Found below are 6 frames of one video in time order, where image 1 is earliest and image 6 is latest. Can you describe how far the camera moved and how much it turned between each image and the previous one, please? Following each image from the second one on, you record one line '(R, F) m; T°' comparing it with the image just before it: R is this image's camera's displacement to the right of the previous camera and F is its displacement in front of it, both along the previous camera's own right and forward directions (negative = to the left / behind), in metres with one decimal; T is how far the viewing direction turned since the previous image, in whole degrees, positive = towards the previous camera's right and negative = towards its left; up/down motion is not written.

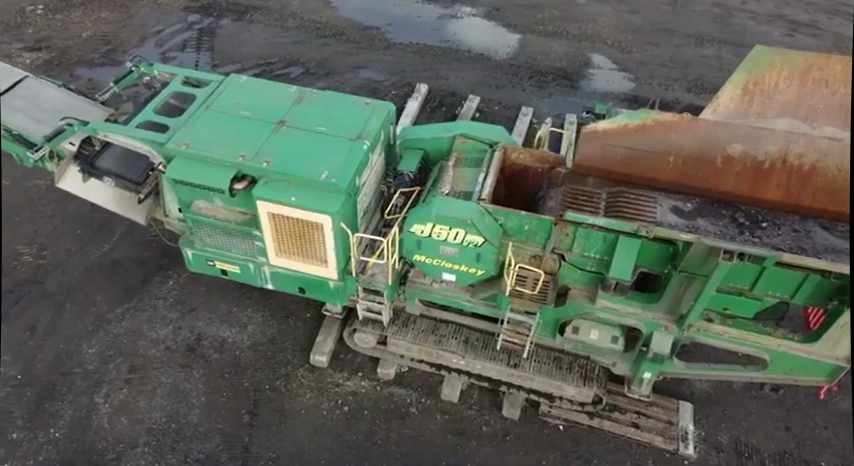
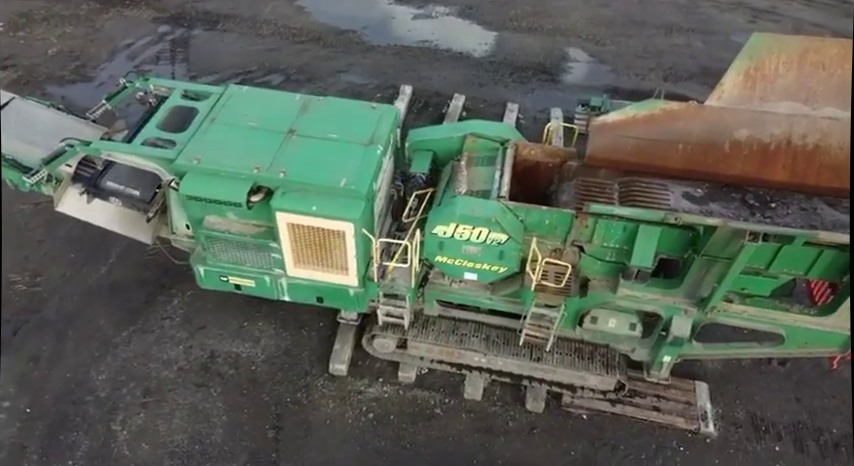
(-0.4, 0.0) m; +3°
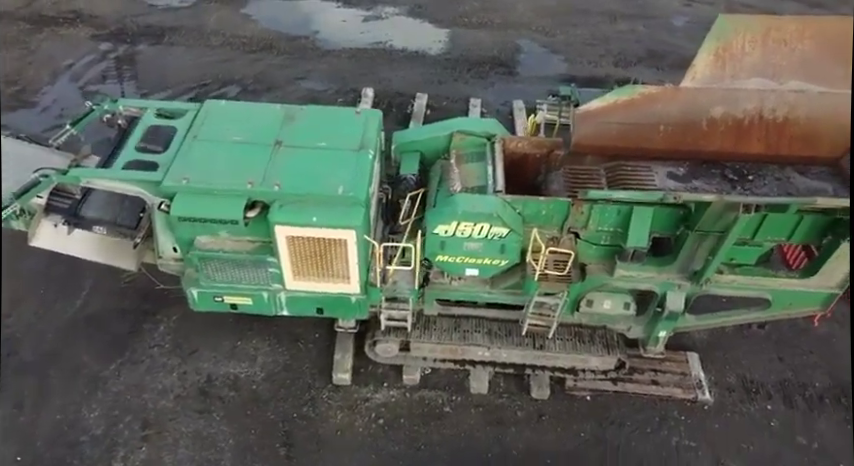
(-0.3, 0.0) m; +5°
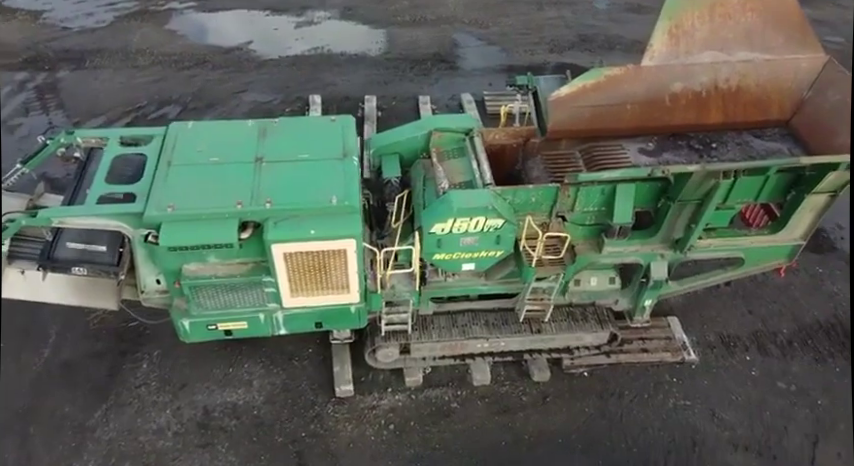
(-0.4, 0.0) m; +6°
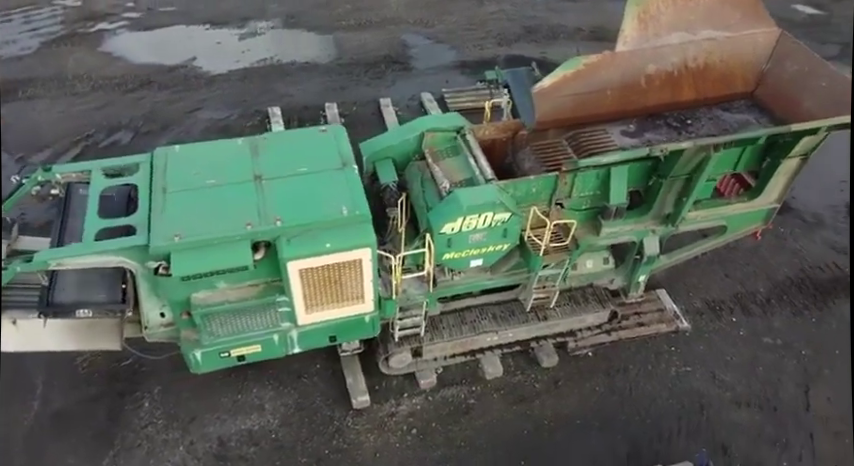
(-0.4, 0.0) m; +6°
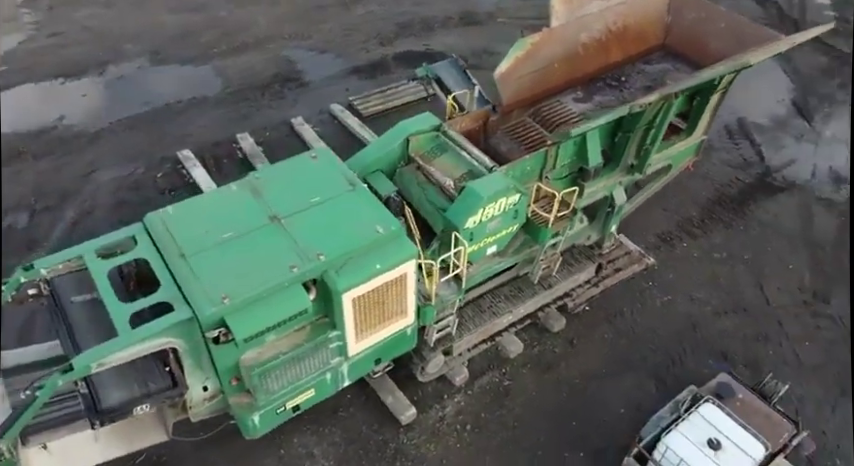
(-1.0, +0.1) m; +13°
